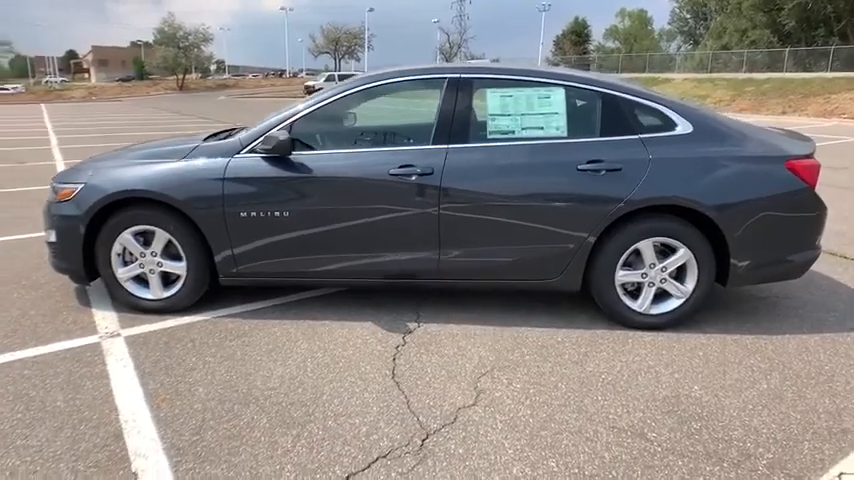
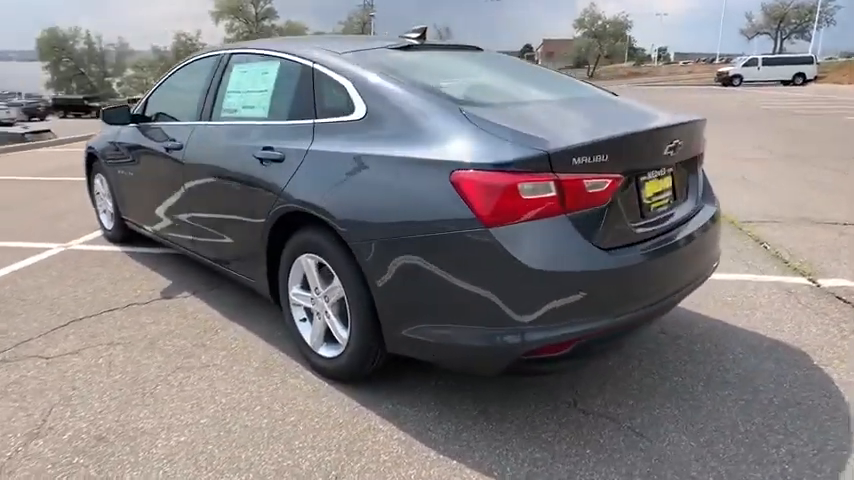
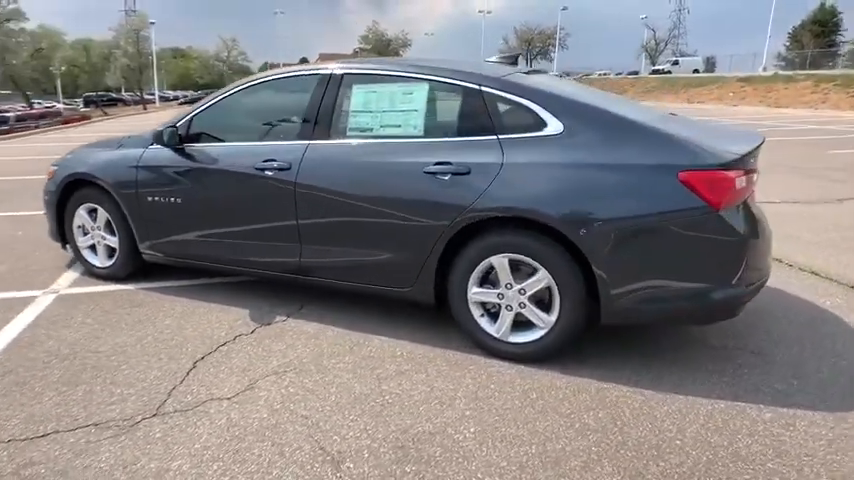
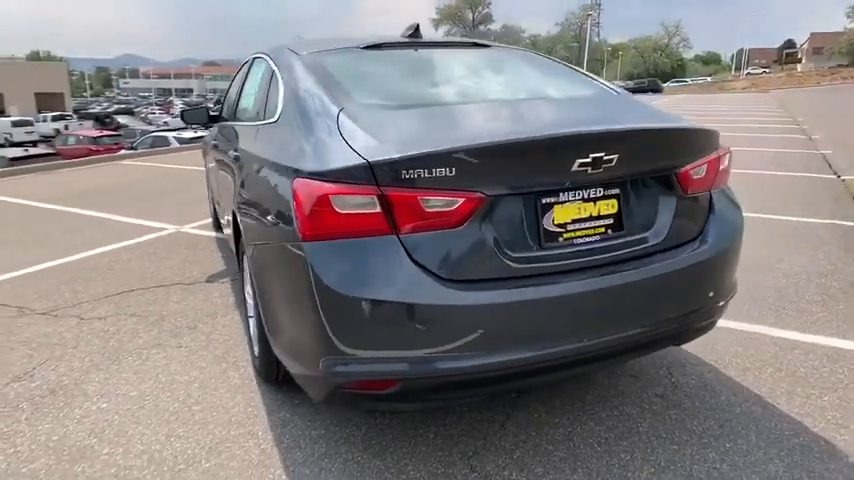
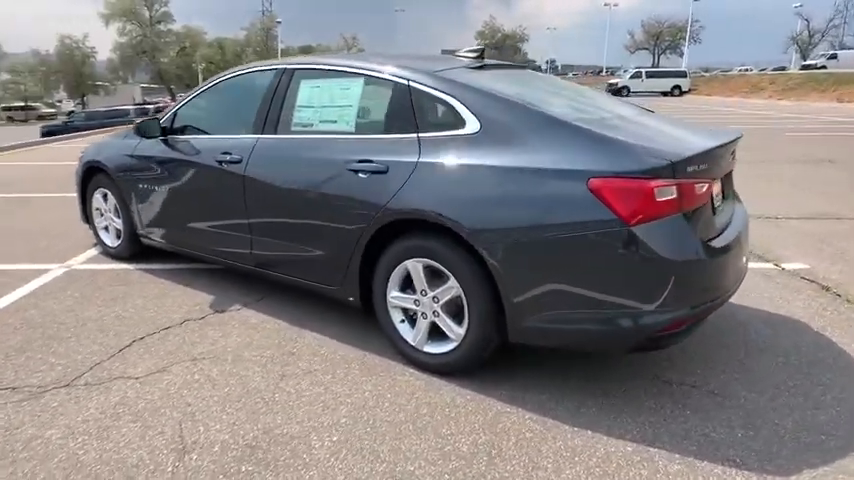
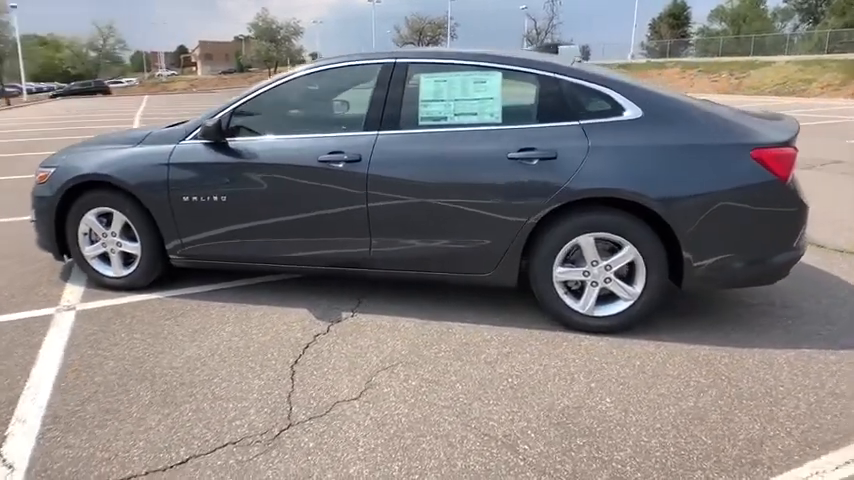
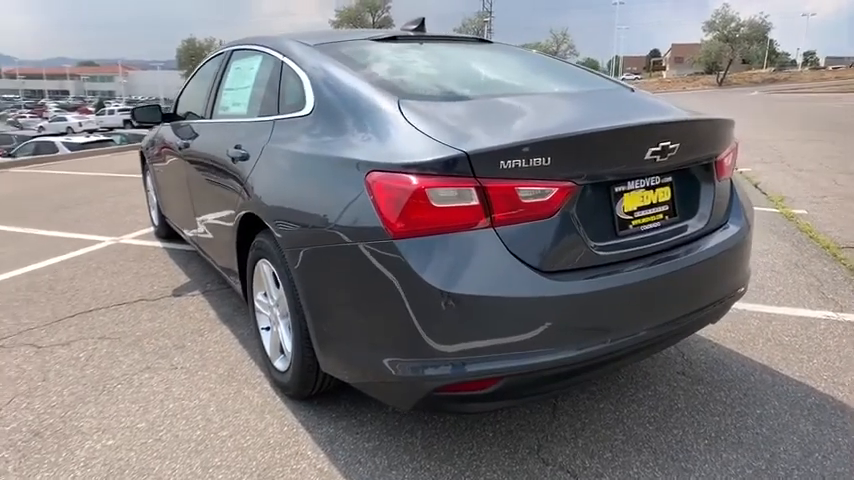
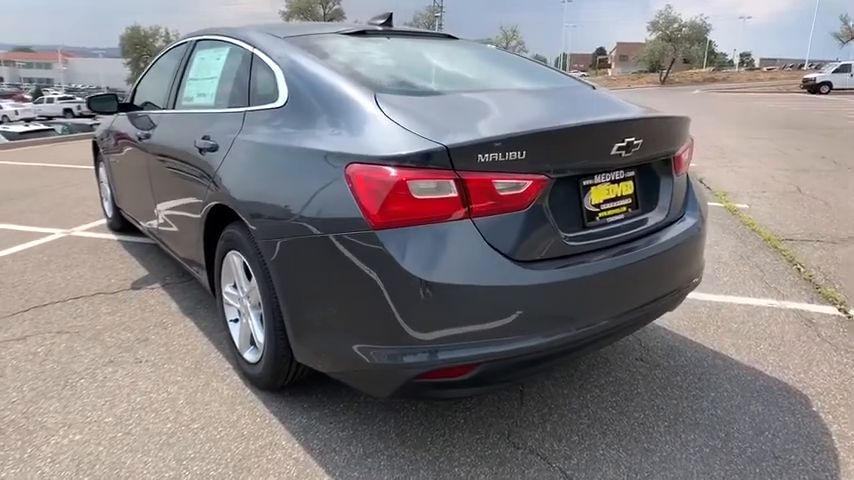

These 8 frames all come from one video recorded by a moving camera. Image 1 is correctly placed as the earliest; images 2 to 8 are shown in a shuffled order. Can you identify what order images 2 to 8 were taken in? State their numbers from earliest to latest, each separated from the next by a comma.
6, 3, 5, 2, 8, 7, 4
